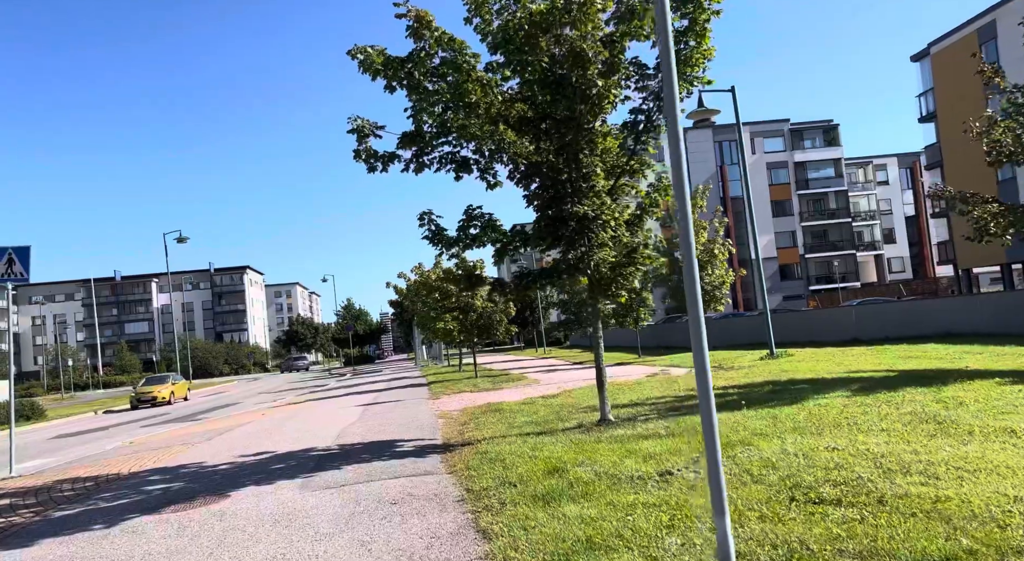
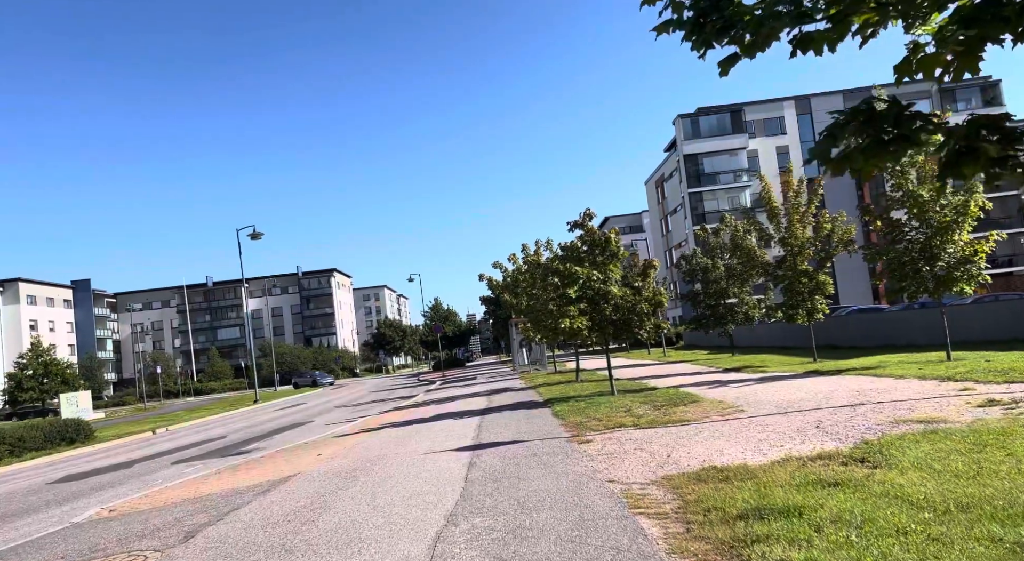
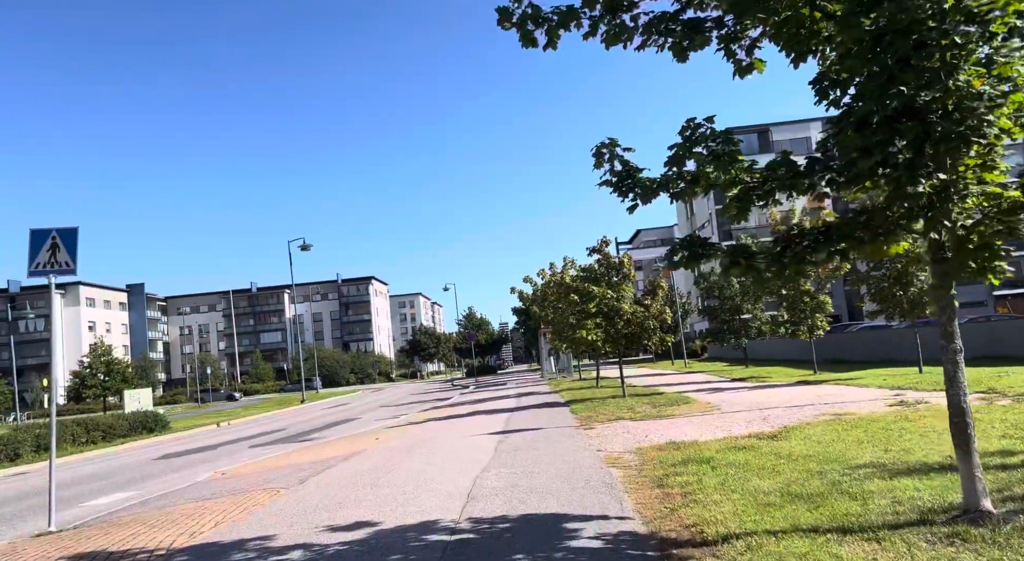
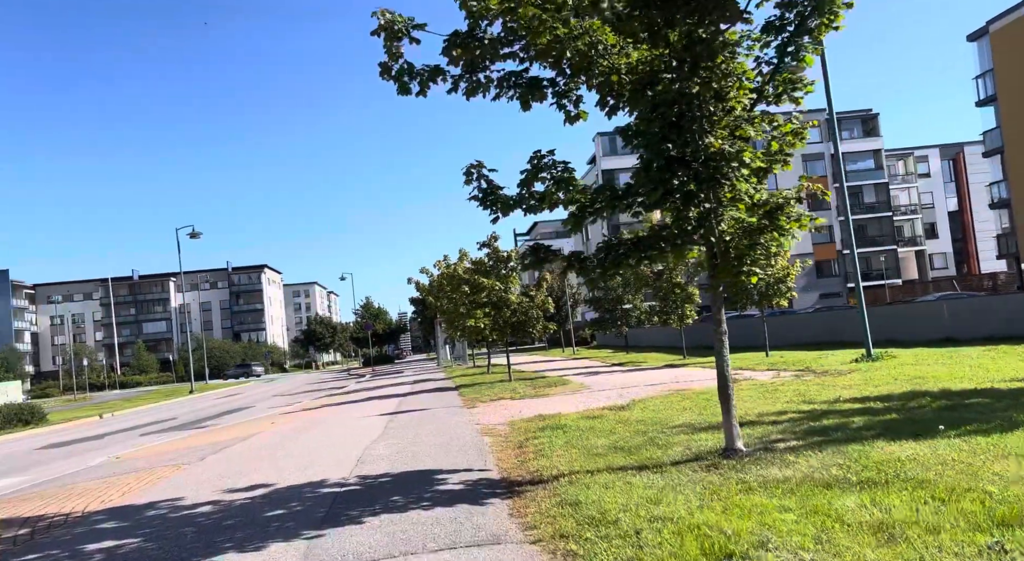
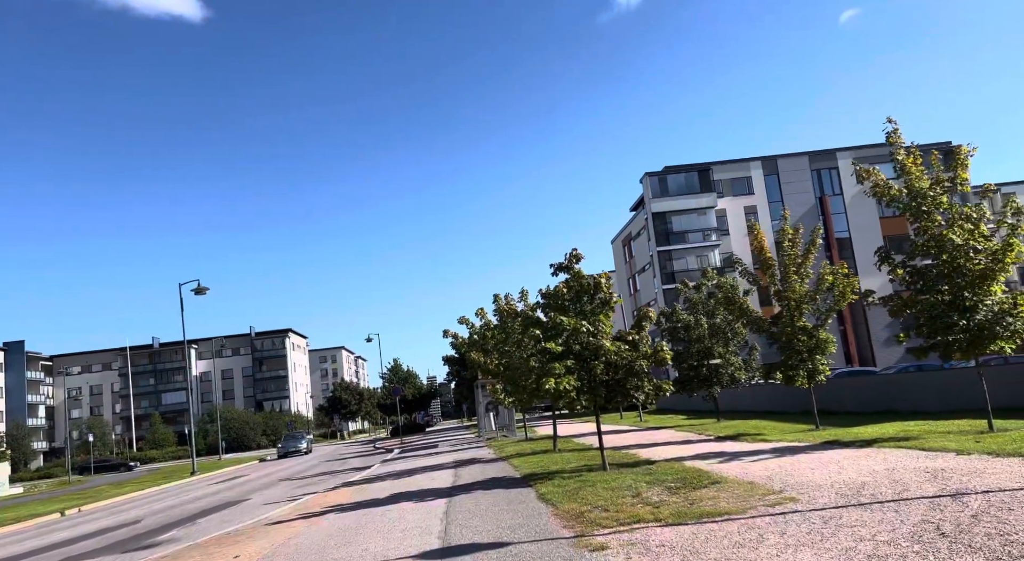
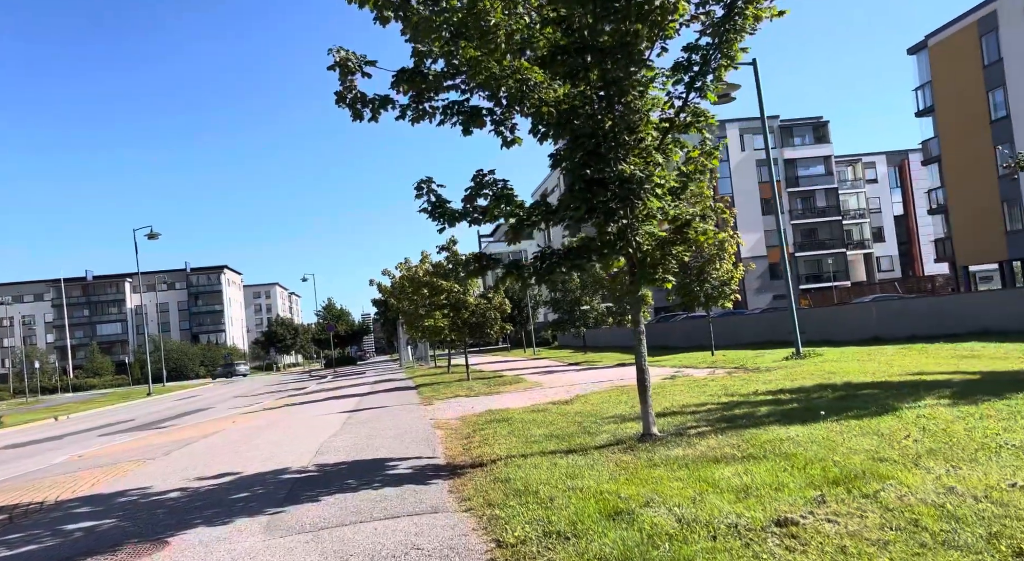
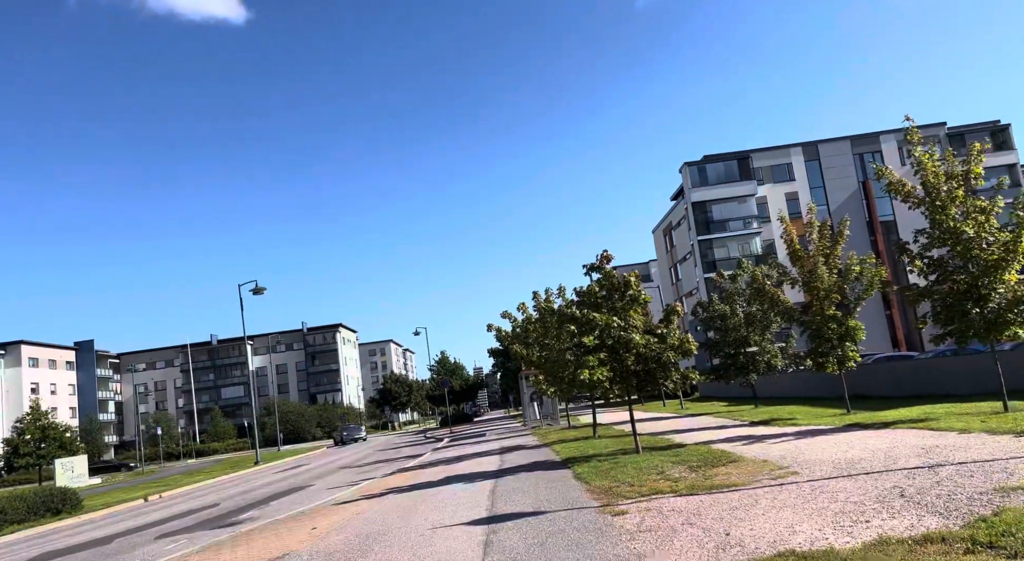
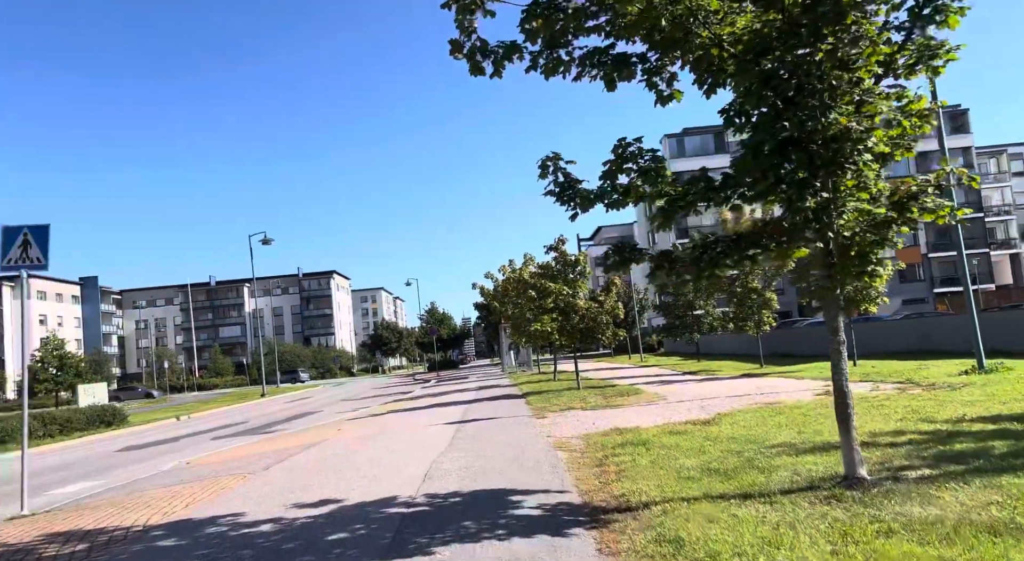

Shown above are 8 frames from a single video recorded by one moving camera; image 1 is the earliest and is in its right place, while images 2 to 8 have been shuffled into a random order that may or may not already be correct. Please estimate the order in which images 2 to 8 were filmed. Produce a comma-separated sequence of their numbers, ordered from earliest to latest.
6, 4, 8, 3, 2, 7, 5
